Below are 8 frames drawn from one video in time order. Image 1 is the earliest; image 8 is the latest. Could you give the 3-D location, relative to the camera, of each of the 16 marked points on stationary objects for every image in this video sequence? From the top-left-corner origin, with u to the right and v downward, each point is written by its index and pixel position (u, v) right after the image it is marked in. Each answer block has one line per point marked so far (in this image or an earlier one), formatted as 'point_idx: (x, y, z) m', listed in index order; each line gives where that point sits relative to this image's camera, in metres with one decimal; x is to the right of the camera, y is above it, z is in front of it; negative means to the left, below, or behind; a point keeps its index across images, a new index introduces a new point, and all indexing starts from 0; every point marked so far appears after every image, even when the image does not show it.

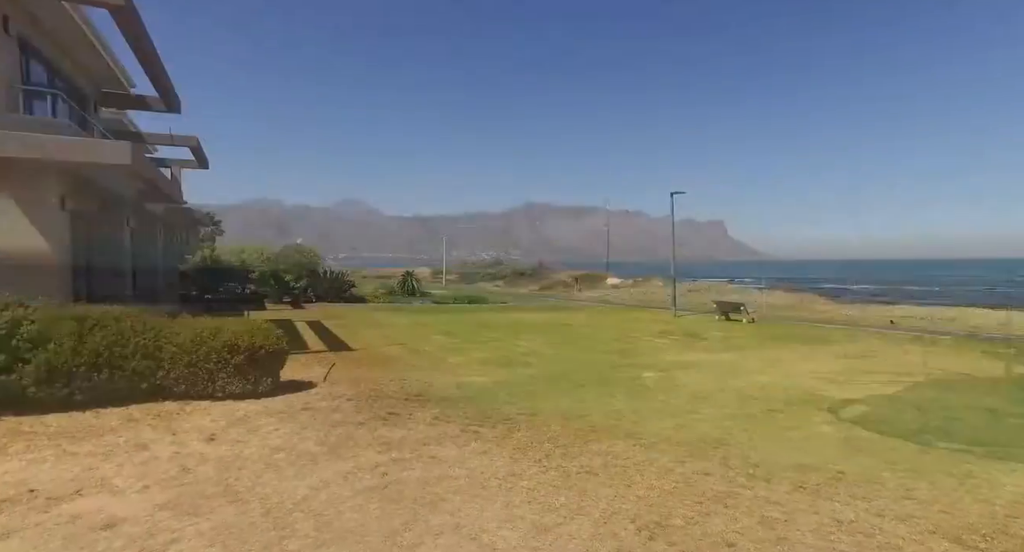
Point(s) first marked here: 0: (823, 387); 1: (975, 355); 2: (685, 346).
0: (+5.8, -2.1, +10.9) m
1: (+12.1, -2.1, +15.2) m
2: (+5.3, -2.1, +17.7) m
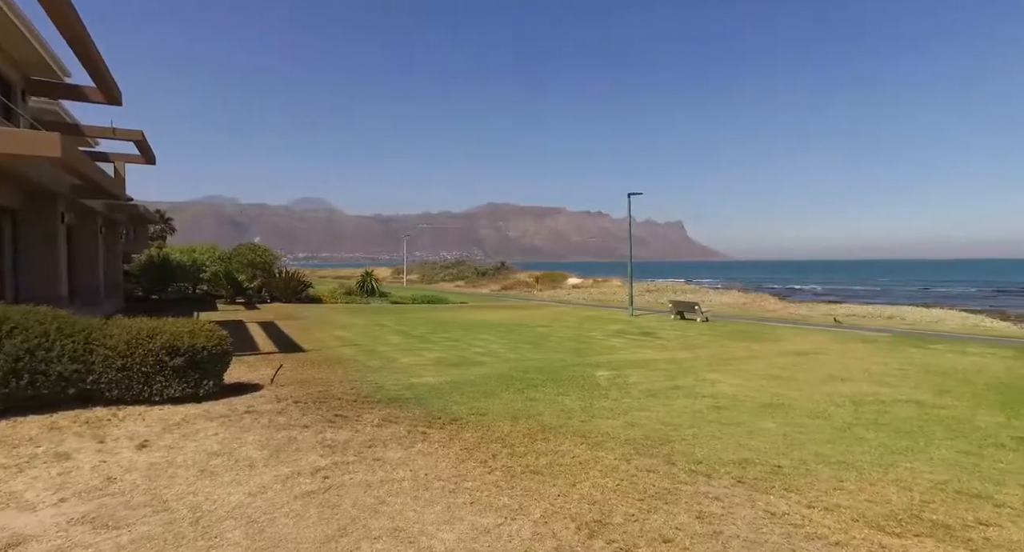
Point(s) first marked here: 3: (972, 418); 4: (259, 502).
0: (+4.9, -2.1, +11.3) m
1: (+10.9, -2.1, +16.0) m
2: (+3.9, -2.2, +18.0) m
3: (+6.8, -2.1, +8.7) m
4: (-2.0, -1.8, +4.5) m
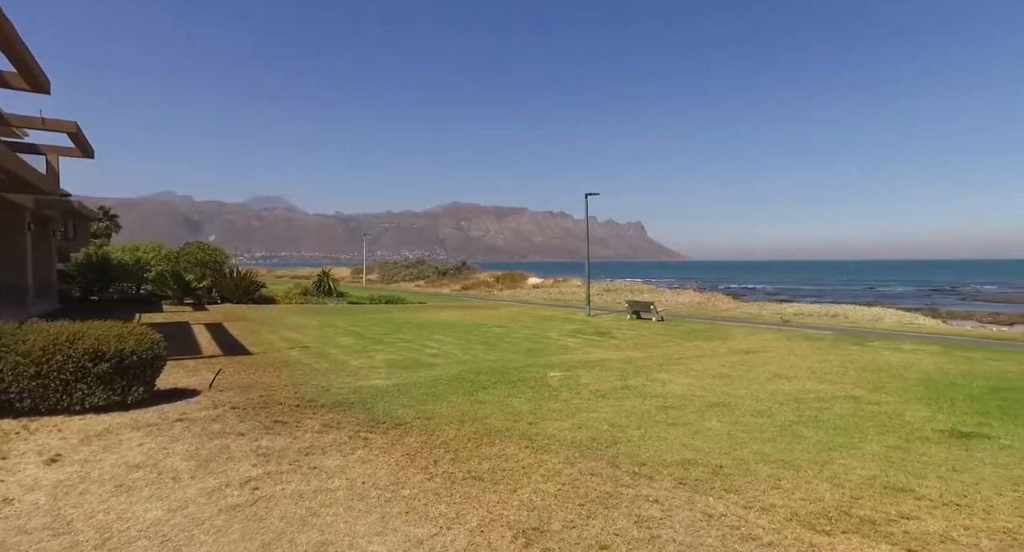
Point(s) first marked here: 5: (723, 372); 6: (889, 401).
0: (+4.0, -2.1, +11.4) m
1: (+9.6, -2.1, +16.5) m
2: (+2.6, -2.2, +18.1) m
3: (+6.0, -2.1, +9.0) m
4: (-2.5, -1.8, +4.3) m
5: (+4.6, -2.1, +12.8) m
6: (+6.4, -2.1, +9.9) m
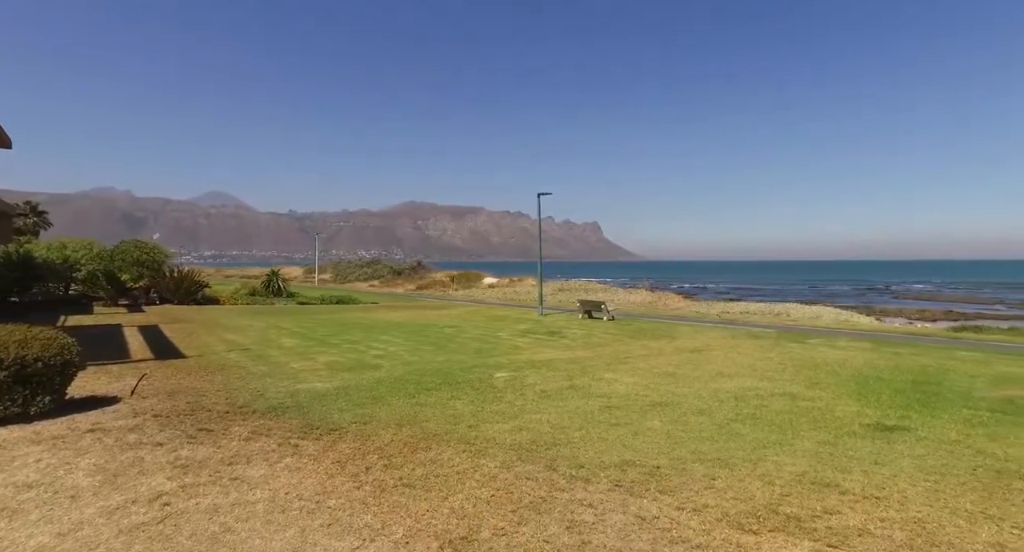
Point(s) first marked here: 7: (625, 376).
0: (+2.9, -2.1, +11.5) m
1: (+8.2, -2.1, +17.1) m
2: (+1.0, -2.2, +18.1) m
3: (+5.1, -2.1, +9.3) m
4: (-3.0, -1.8, +3.9) m
5: (+3.5, -2.1, +12.9) m
6: (+5.4, -2.1, +10.2) m
7: (+2.4, -2.1, +12.2) m
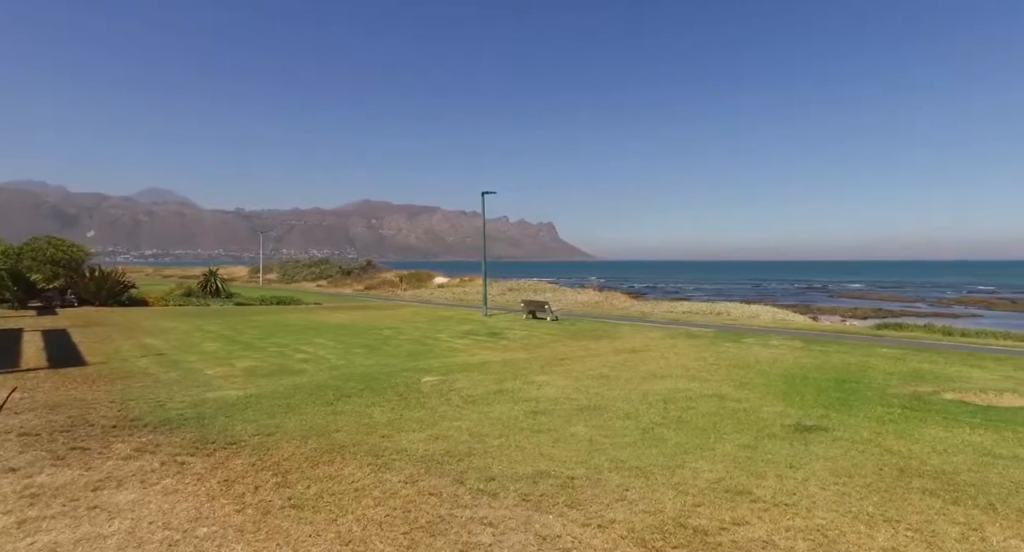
0: (+1.5, -2.1, +11.4) m
1: (+6.3, -2.1, +17.3) m
2: (-0.9, -2.2, +17.7) m
3: (+3.9, -2.1, +9.3) m
4: (-3.7, -1.8, +3.3) m
5: (+2.0, -2.1, +12.8) m
6: (+4.2, -2.1, +10.2) m
7: (+0.9, -2.1, +11.9) m
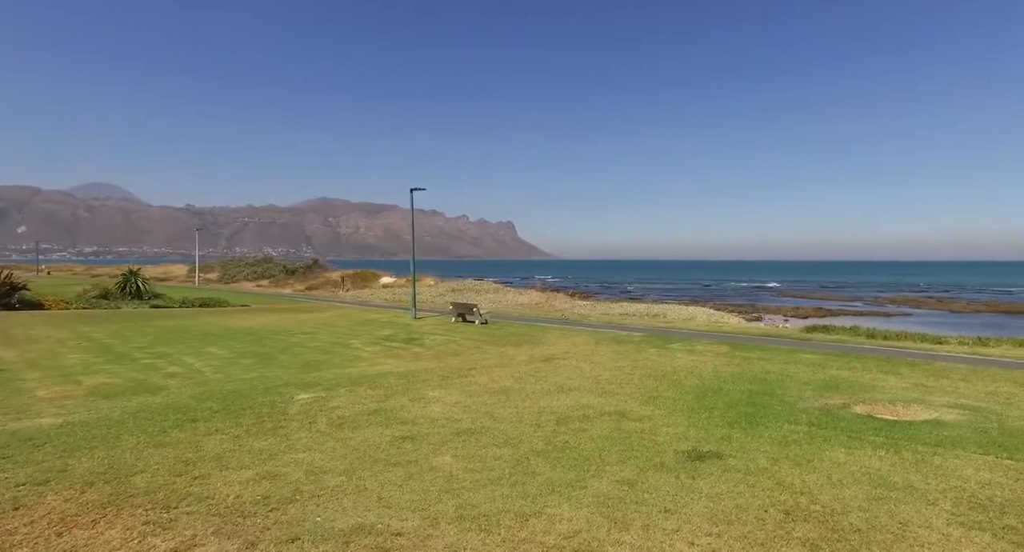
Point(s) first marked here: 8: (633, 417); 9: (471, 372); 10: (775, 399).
0: (-0.5, -2.2, +10.3) m
1: (+3.9, -2.2, +16.6) m
2: (-3.4, -2.2, +16.4) m
3: (+2.1, -2.2, +8.4) m
4: (-5.1, -1.9, +1.8) m
5: (-0.1, -2.2, +11.7) m
6: (+2.2, -2.2, +9.3) m
7: (-1.1, -2.2, +10.8) m
8: (+1.9, -2.2, +9.2) m
9: (-0.9, -2.2, +13.5) m
10: (+4.8, -2.2, +10.5) m
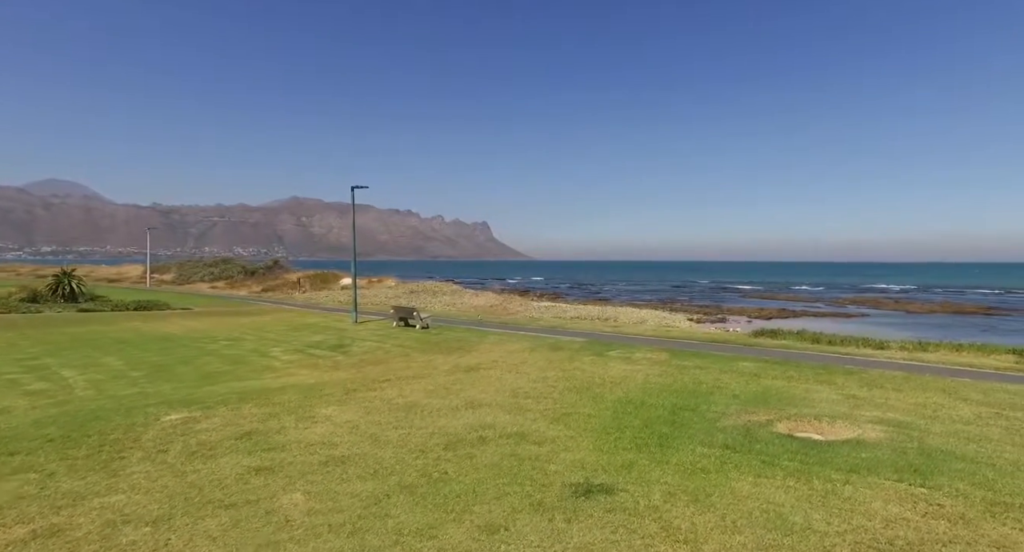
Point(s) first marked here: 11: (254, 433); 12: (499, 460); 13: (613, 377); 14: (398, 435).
0: (-2.1, -2.3, +9.3) m
1: (+1.9, -2.3, +15.8) m
2: (-5.3, -2.3, +15.3) m
3: (+0.6, -2.3, +7.5) m
4: (-6.3, -1.9, +0.6) m
5: (-1.9, -2.3, +10.7) m
6: (+0.6, -2.3, +8.5) m
7: (-2.8, -2.3, +9.8) m
8: (+0.3, -2.3, +8.3) m
9: (-2.7, -2.3, +12.5) m
10: (+3.1, -2.3, +9.7) m
11: (-3.7, -2.2, +8.4) m
12: (-0.1, -2.3, +7.3) m
13: (+2.3, -2.3, +13.4) m
14: (-1.7, -2.3, +8.5) m
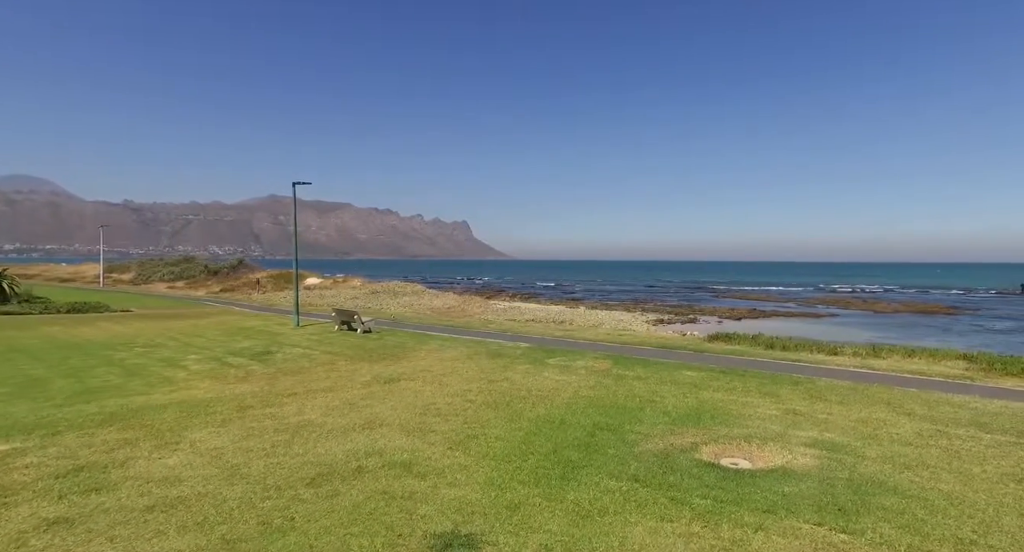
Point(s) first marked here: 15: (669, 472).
0: (-3.6, -2.4, +8.1) m
1: (+0.1, -2.4, +14.7) m
2: (-7.1, -2.4, +13.9) m
3: (-0.9, -2.4, +6.4) m
4: (-7.4, -2.0, -0.8) m
5: (-3.4, -2.4, +9.5) m
6: (-0.8, -2.4, +7.4) m
7: (-4.3, -2.3, +8.5) m
8: (-1.1, -2.4, +7.2) m
9: (-4.3, -2.4, +11.3) m
10: (+1.6, -2.4, +8.8) m
11: (-5.2, -2.3, +7.2) m
12: (-1.5, -2.4, +6.2) m
13: (+0.7, -2.4, +12.4) m
14: (-3.1, -2.4, +7.3) m
15: (+1.9, -2.4, +7.1) m
